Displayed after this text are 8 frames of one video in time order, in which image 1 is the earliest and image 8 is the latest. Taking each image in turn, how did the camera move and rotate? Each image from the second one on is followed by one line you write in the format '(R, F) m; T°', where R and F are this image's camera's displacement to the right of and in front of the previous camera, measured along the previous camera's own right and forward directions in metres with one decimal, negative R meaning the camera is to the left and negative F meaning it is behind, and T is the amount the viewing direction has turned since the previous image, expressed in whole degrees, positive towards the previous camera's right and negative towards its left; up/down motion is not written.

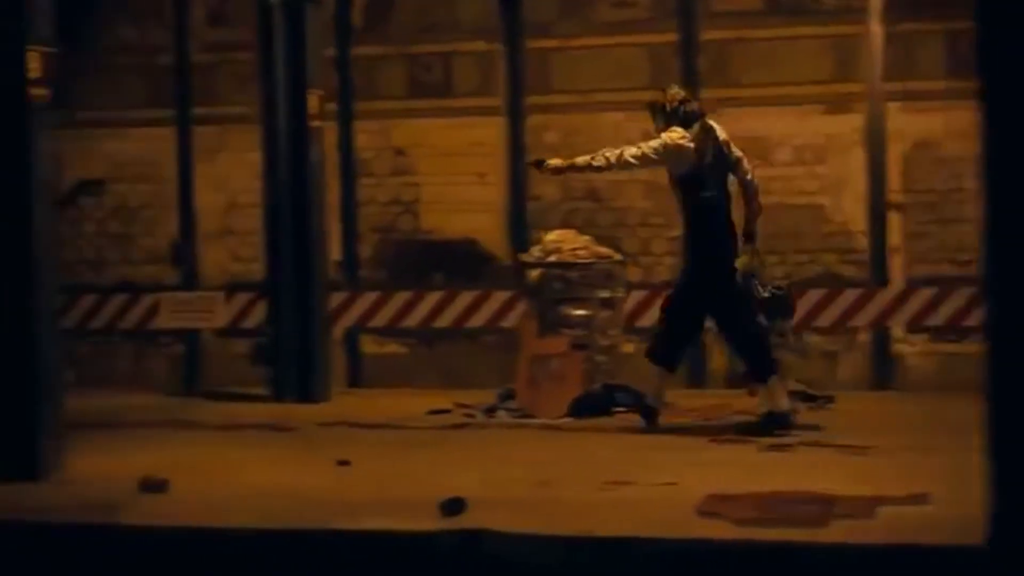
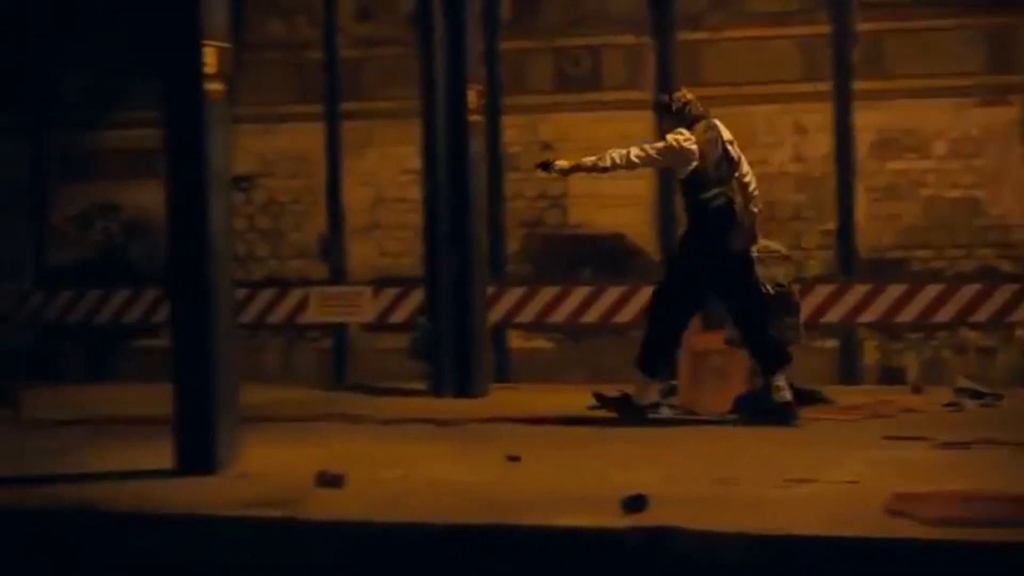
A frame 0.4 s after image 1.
(-0.2, +0.1) m; -4°
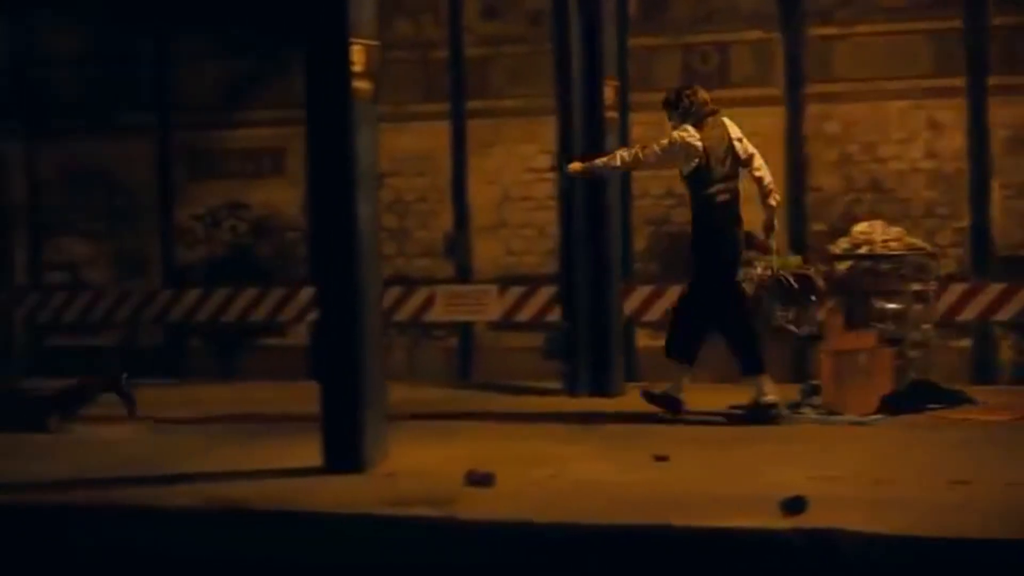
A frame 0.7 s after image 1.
(-0.2, +0.1) m; -3°
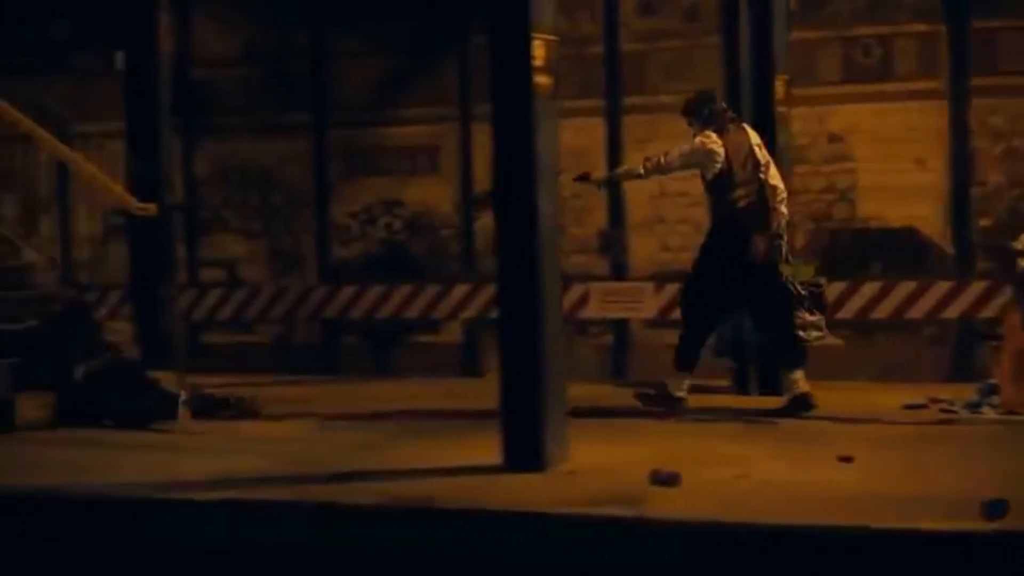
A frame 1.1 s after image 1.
(-0.2, +0.1) m; -4°
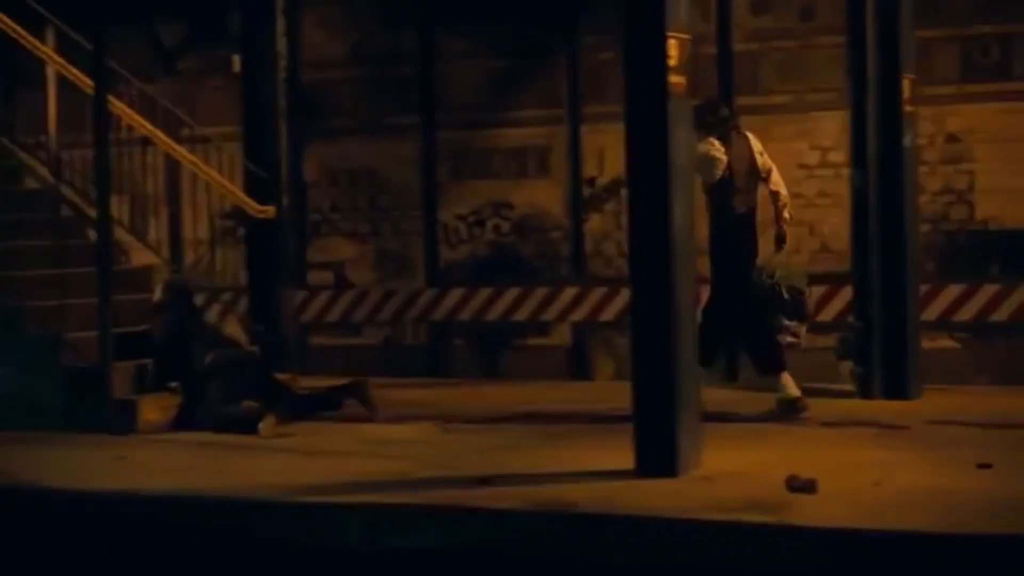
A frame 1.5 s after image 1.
(-0.2, +0.1) m; -3°
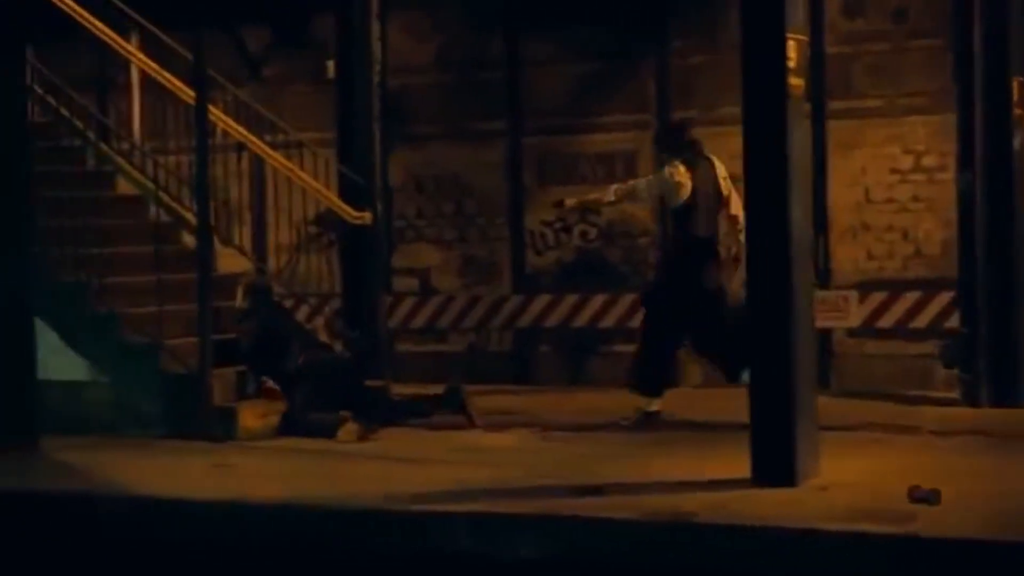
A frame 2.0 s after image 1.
(-0.2, +0.1) m; -2°
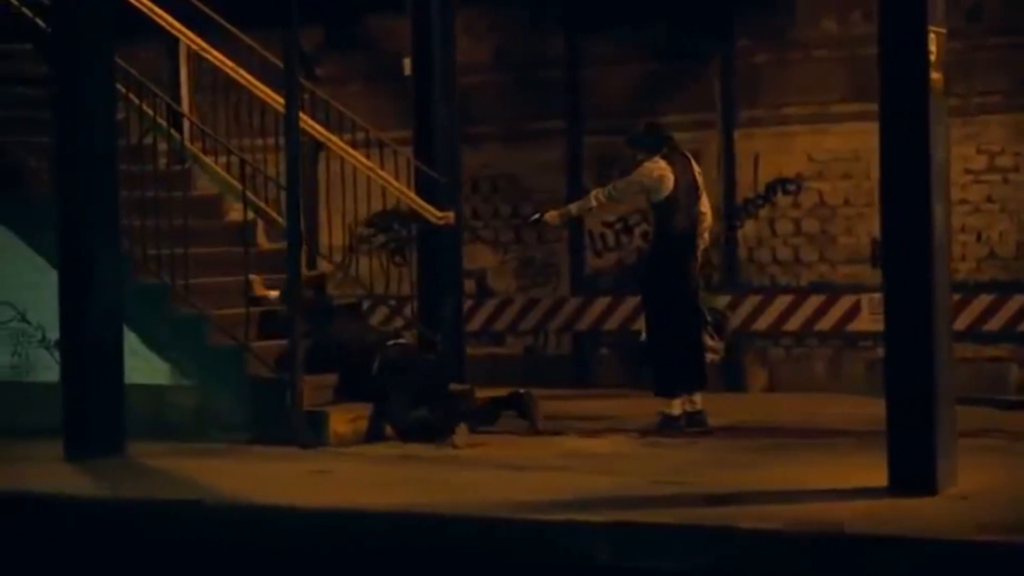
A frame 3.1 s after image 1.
(-0.5, +0.2) m; 0°
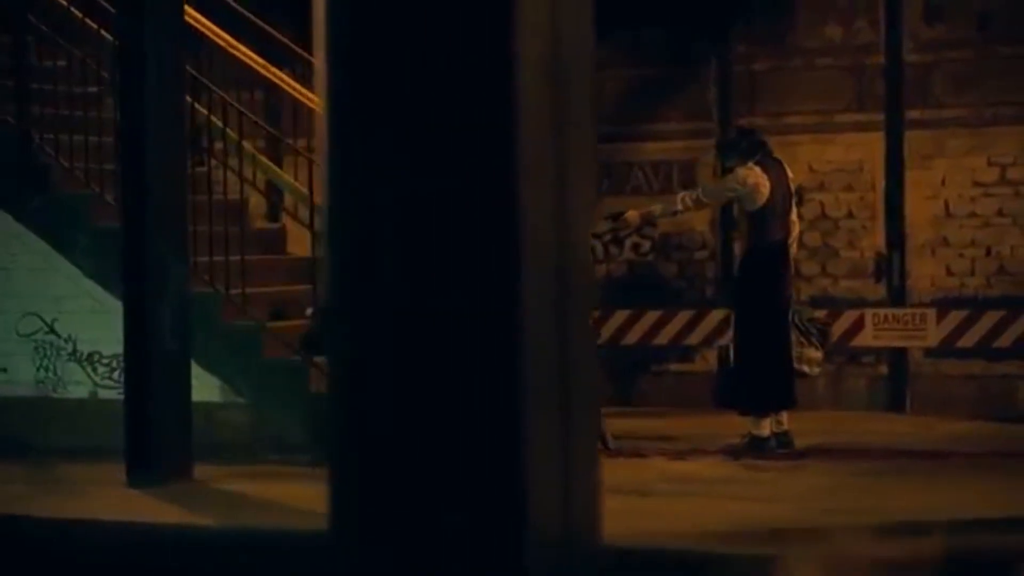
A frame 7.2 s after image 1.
(-1.2, +0.7) m; +5°
